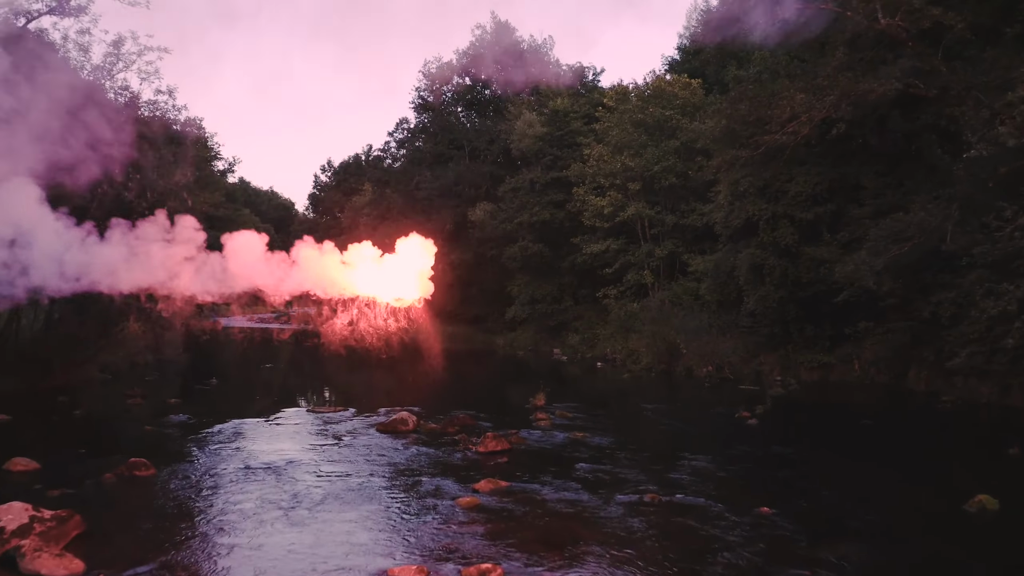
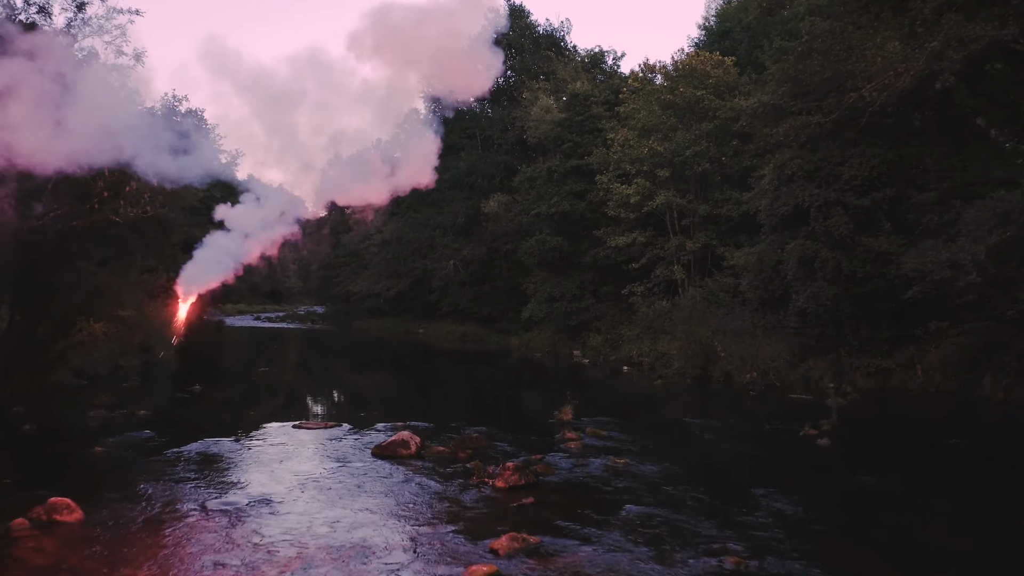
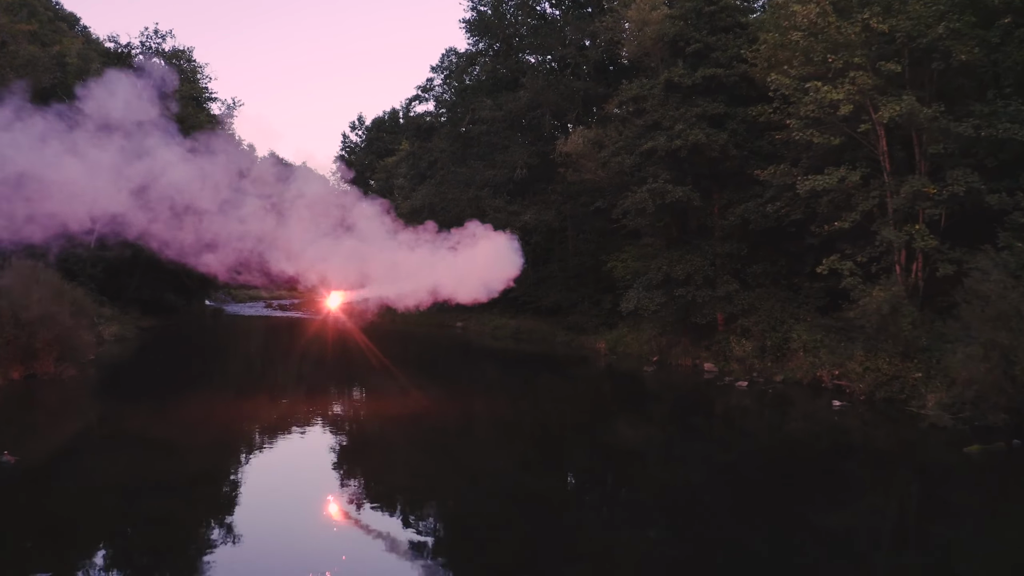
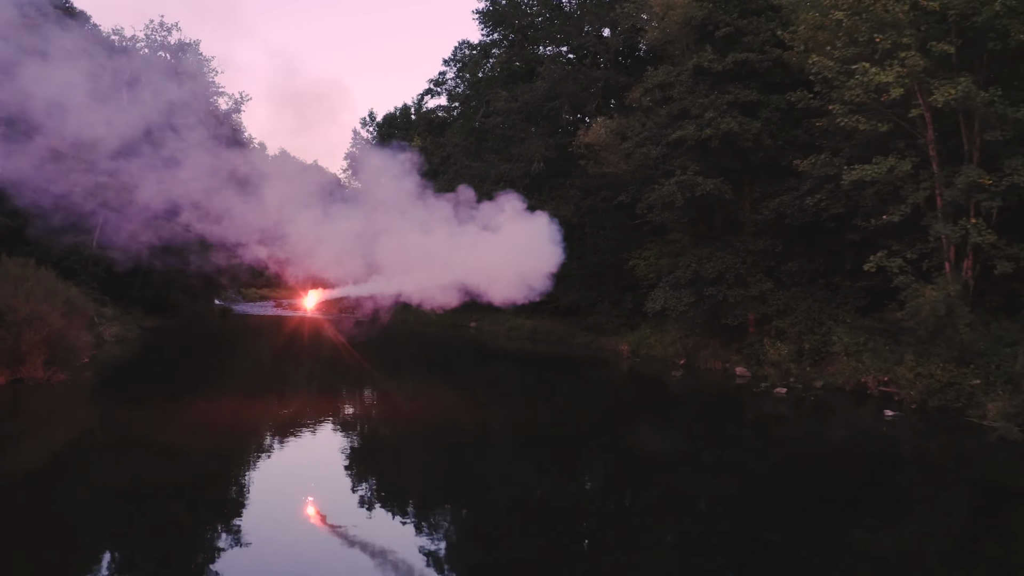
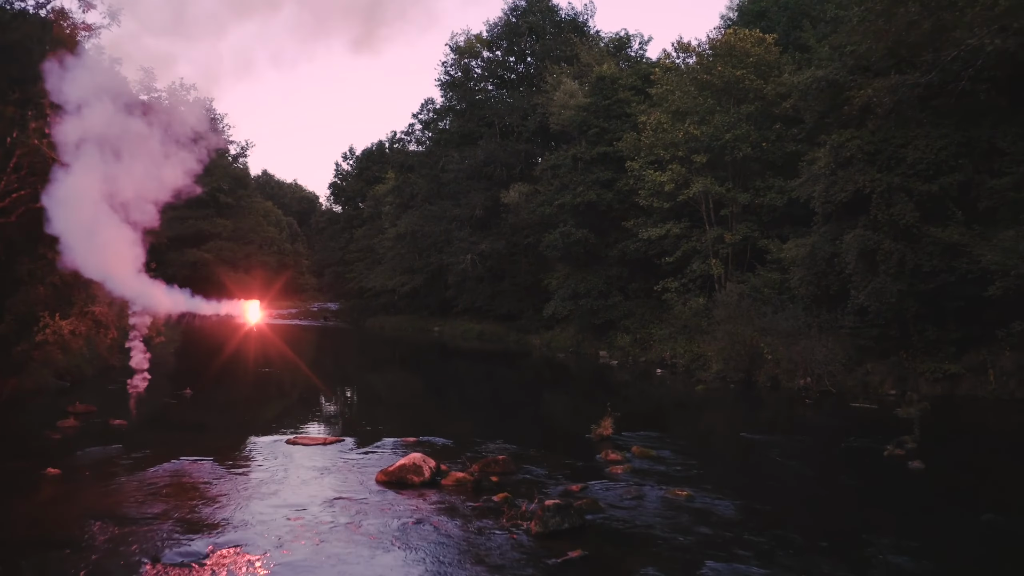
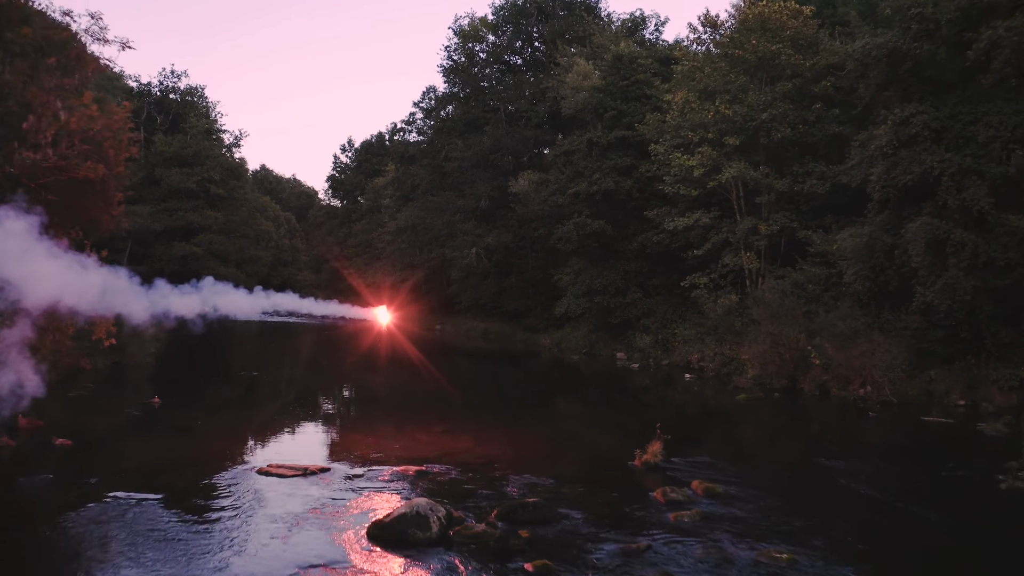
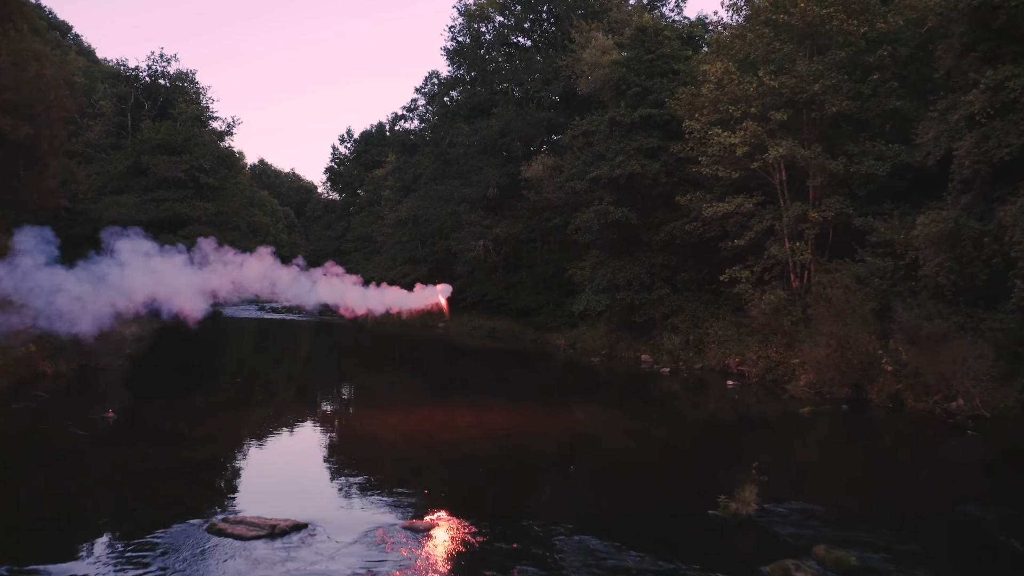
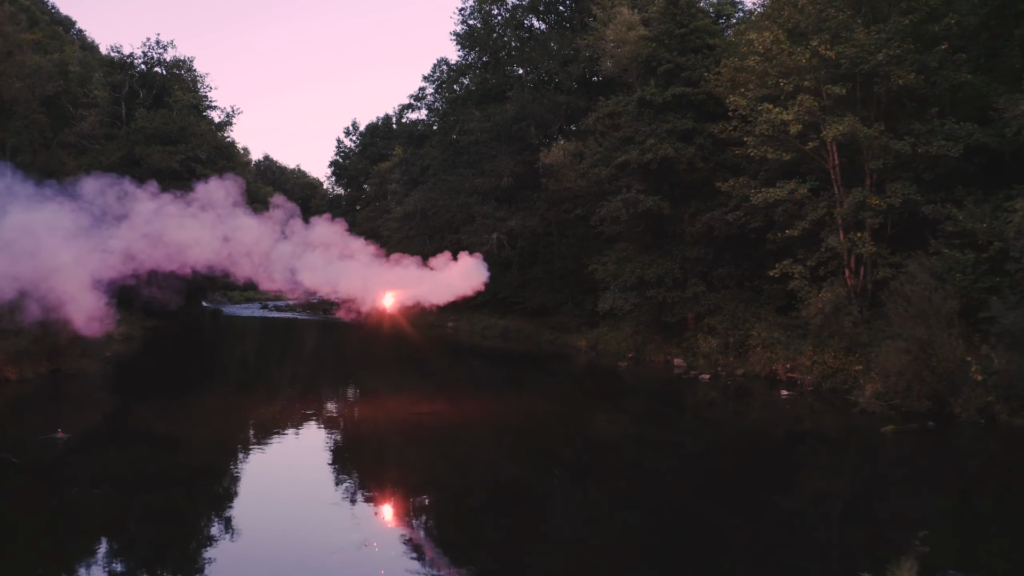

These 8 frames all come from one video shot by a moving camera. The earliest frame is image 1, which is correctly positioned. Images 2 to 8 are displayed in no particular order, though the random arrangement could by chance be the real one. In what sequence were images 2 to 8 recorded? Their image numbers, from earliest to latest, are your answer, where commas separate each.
2, 5, 6, 7, 8, 3, 4
